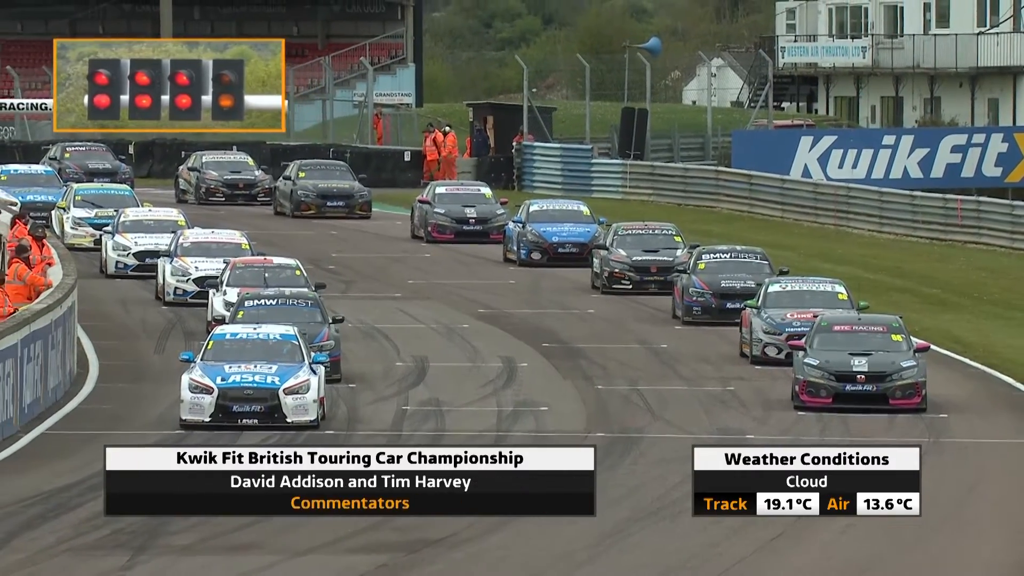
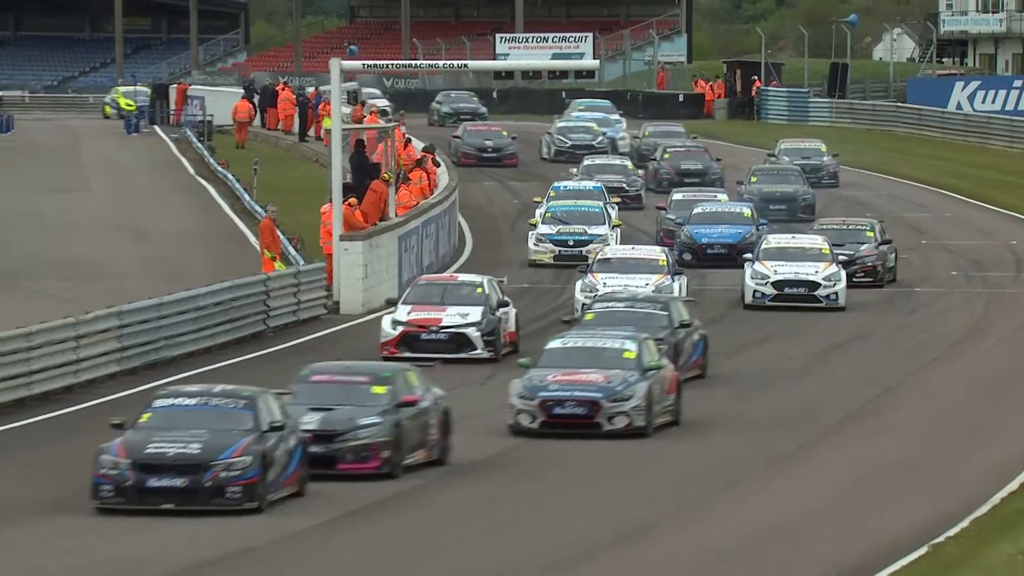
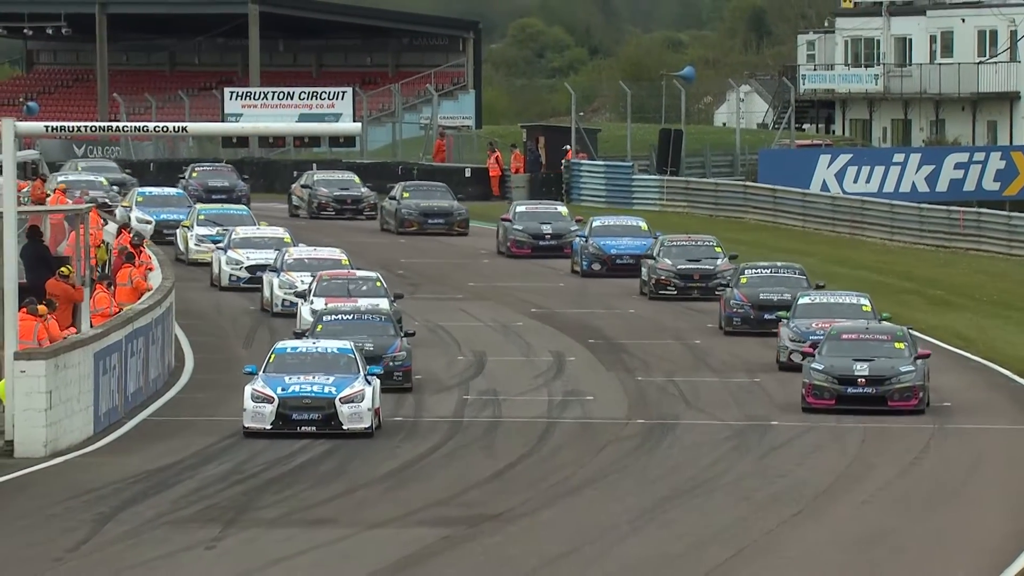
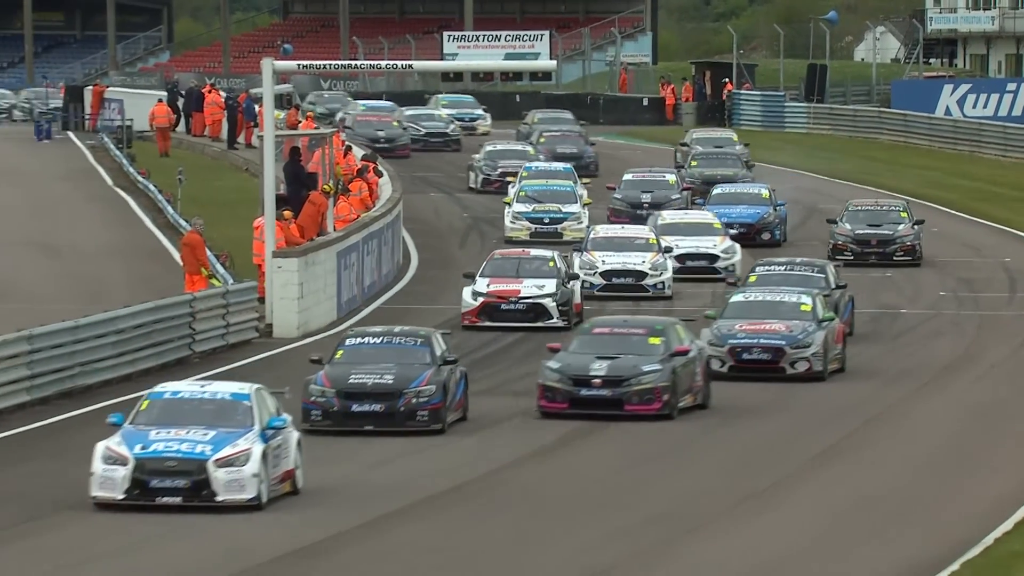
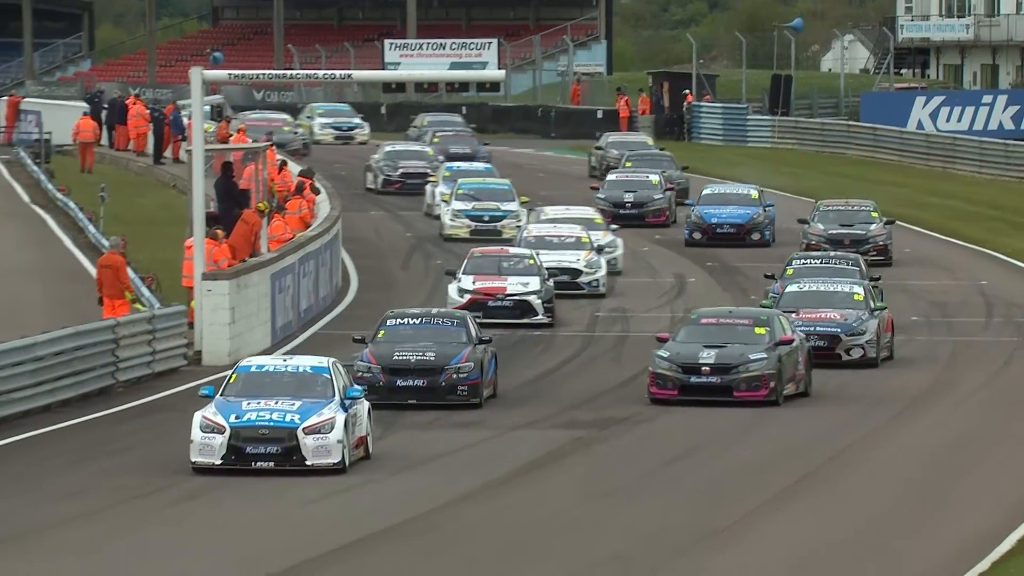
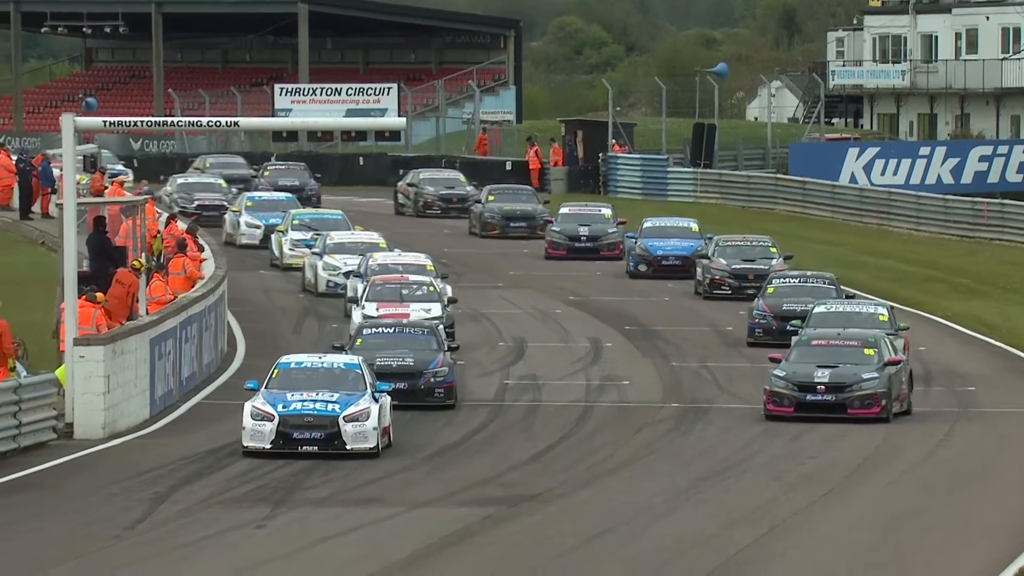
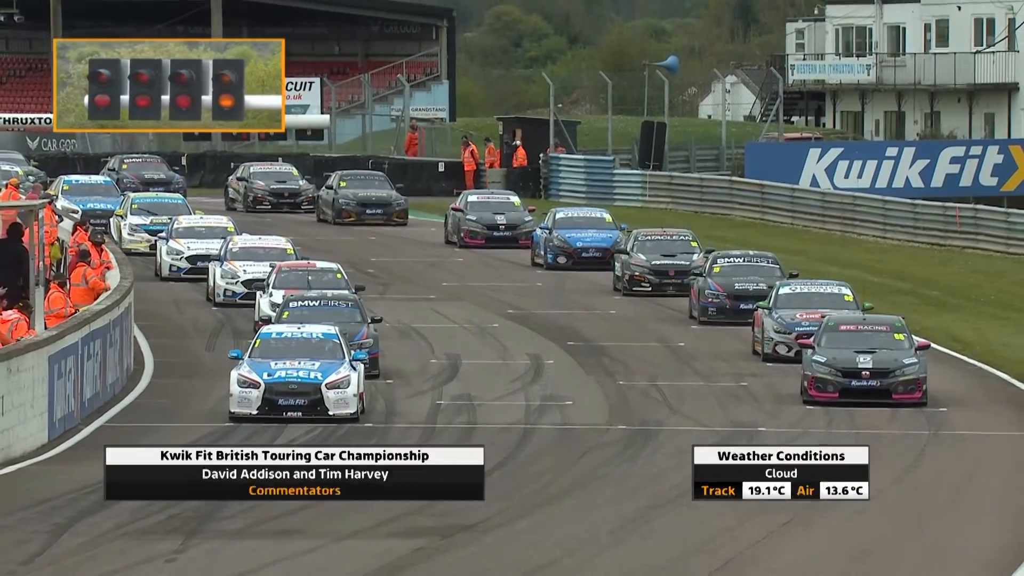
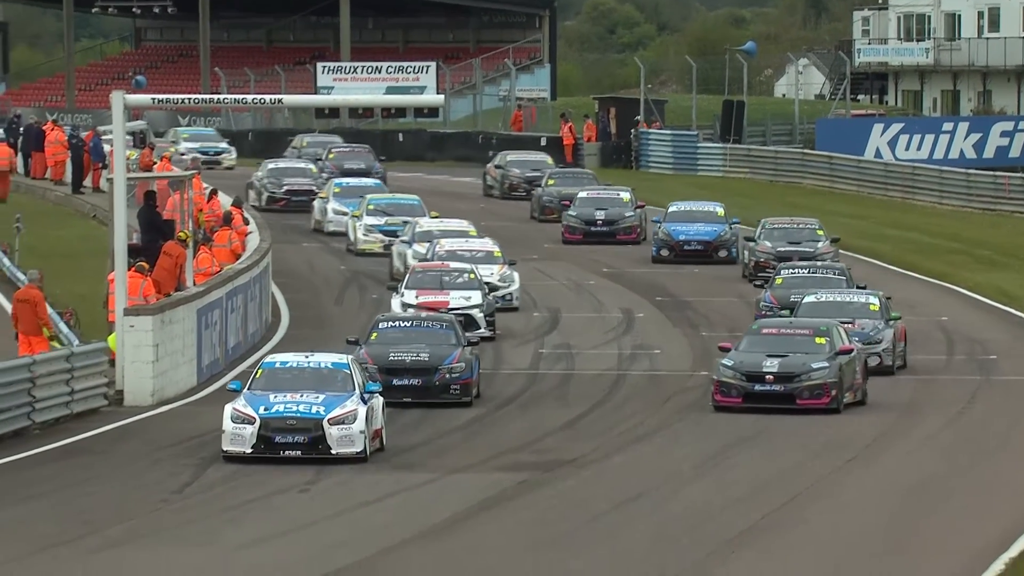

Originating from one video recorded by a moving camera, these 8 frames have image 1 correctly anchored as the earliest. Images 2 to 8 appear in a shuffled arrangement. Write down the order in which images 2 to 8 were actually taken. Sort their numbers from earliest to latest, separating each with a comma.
7, 3, 6, 8, 5, 4, 2
